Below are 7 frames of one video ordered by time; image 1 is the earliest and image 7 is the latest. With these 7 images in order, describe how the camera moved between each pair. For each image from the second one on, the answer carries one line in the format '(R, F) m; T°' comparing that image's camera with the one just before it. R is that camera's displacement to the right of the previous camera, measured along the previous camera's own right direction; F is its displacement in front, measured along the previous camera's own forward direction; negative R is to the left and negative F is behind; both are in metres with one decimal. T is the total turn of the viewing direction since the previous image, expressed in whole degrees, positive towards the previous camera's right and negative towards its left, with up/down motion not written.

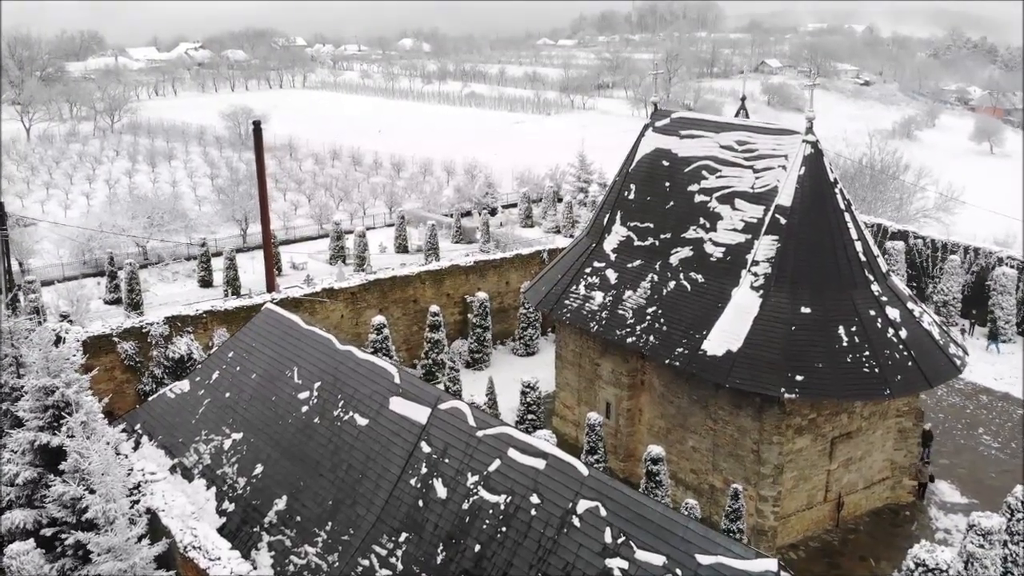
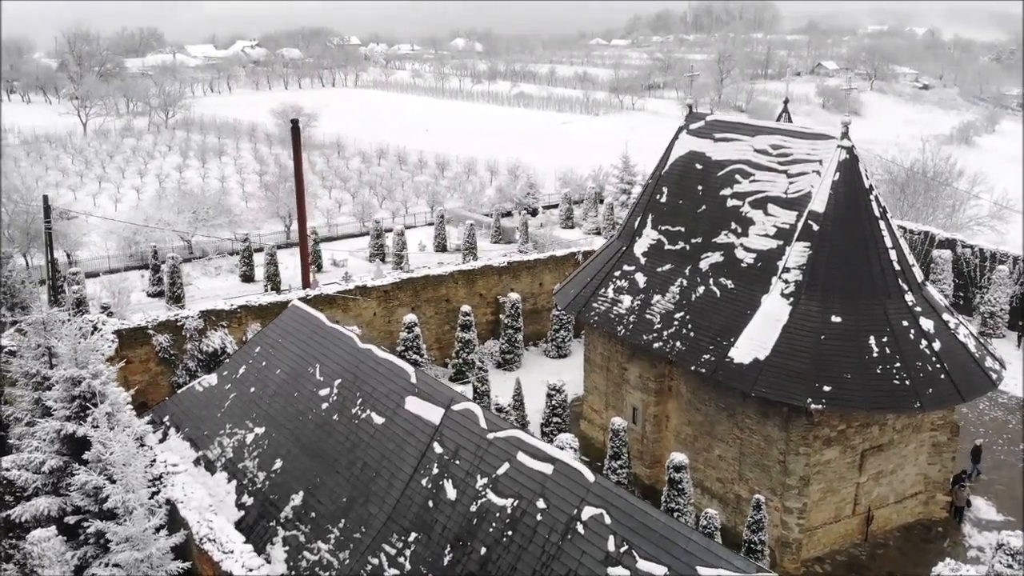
(+0.3, +0.1) m; -3°
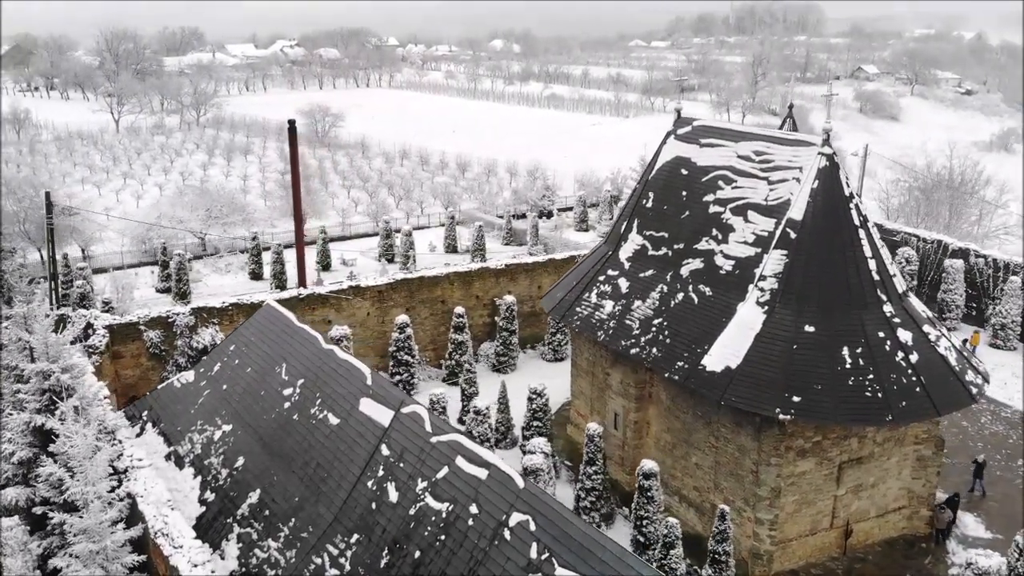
(+0.9, 0.0) m; -3°
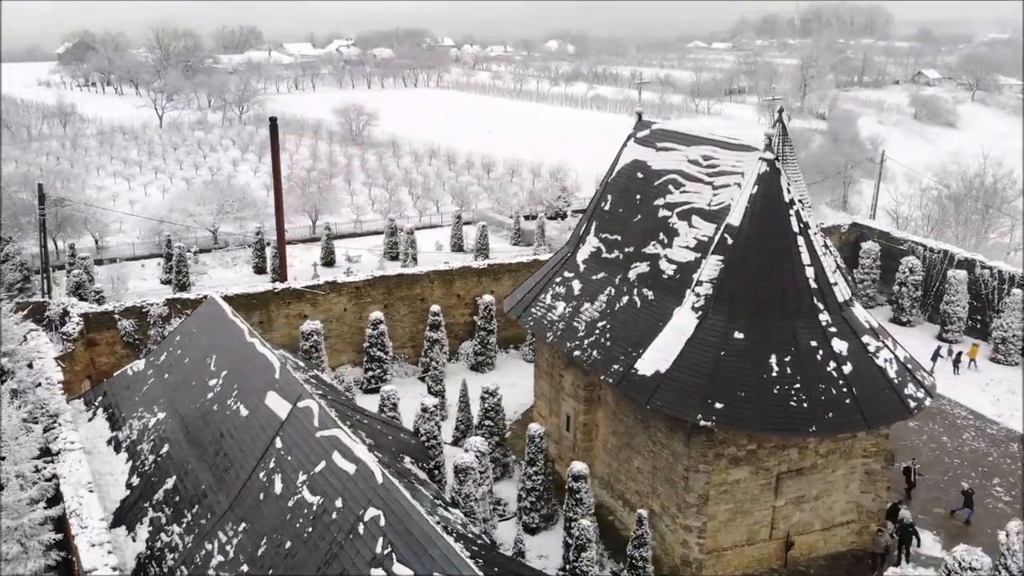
(+1.7, 0.0) m; -4°
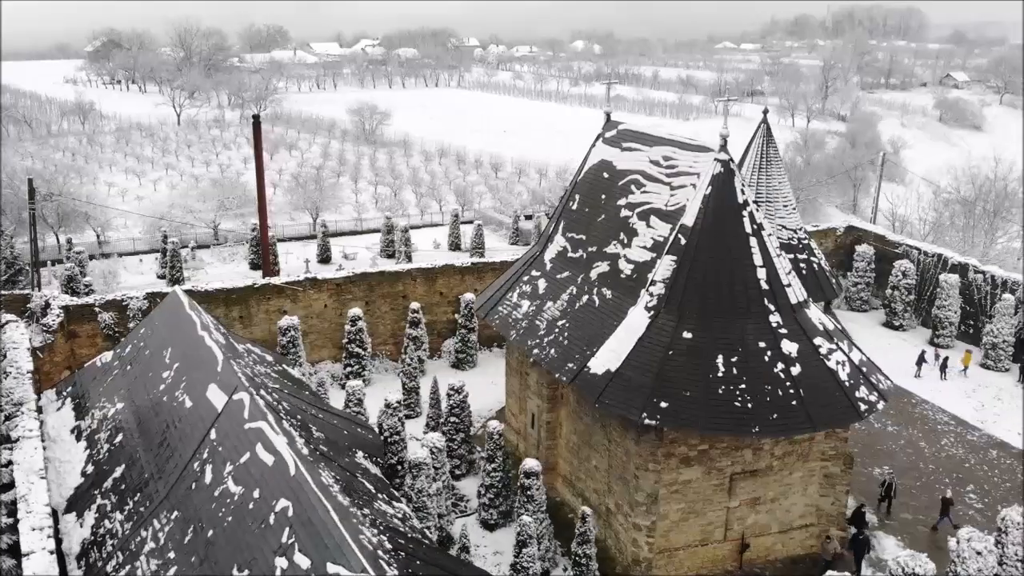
(+1.0, -0.1) m; -2°
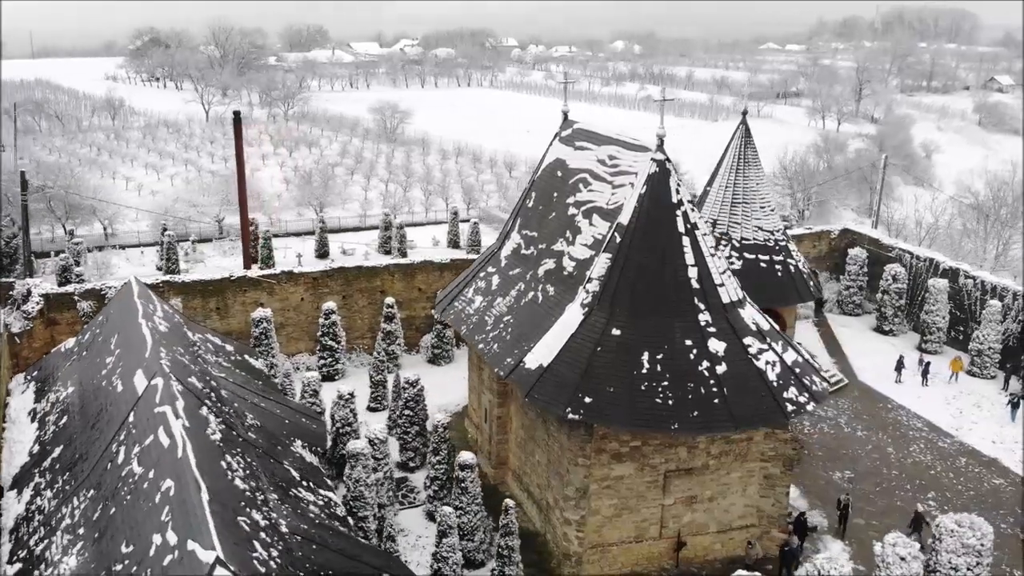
(+1.5, -0.1) m; -3°
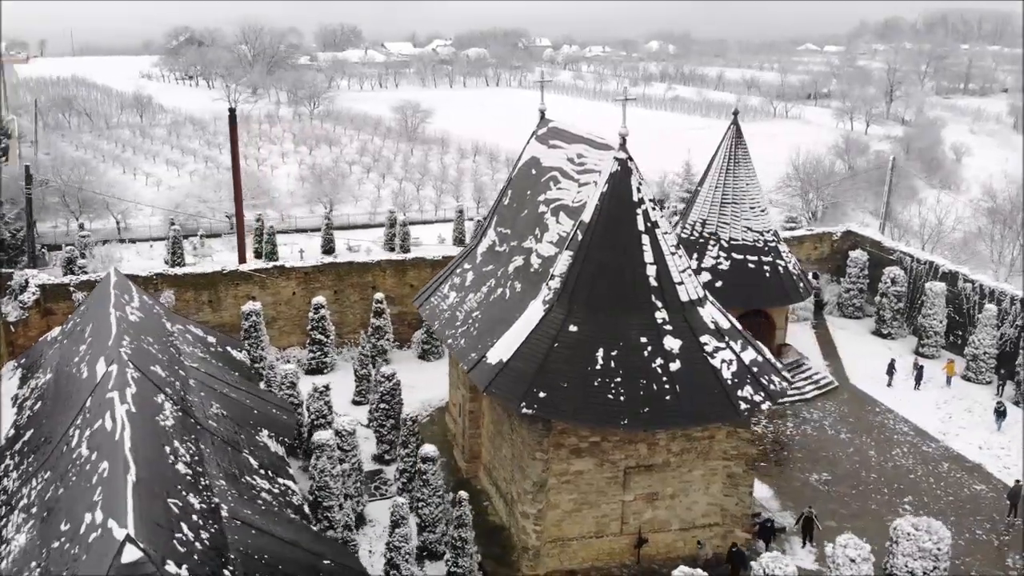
(+1.0, -0.1) m; -2°
